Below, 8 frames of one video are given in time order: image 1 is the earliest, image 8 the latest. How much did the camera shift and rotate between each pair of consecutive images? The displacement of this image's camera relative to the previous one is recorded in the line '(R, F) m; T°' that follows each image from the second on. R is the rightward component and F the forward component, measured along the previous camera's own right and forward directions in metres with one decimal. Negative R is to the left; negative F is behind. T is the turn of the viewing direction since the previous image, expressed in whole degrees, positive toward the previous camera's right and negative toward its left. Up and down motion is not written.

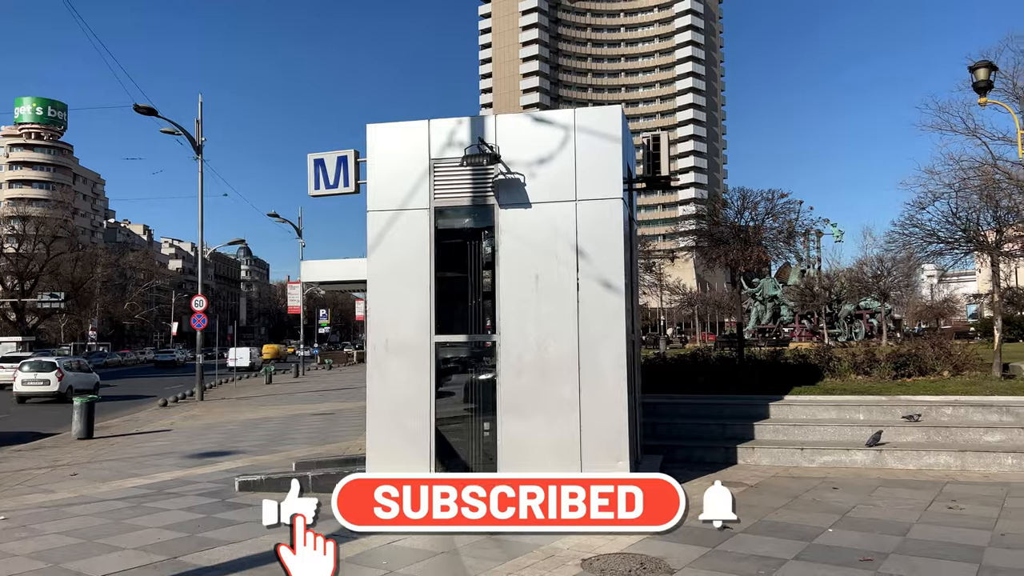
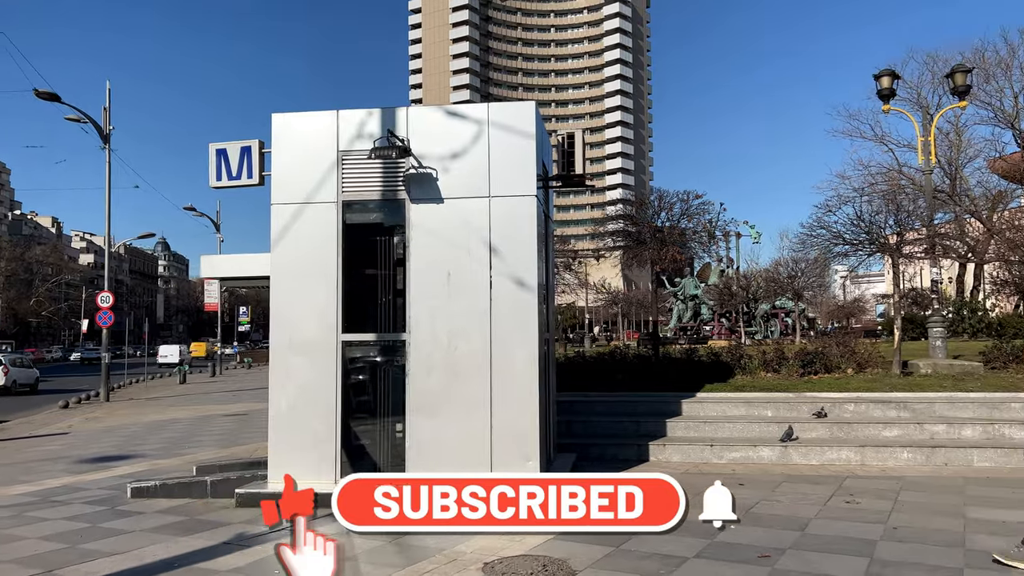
(+0.2, +0.1) m; +5°
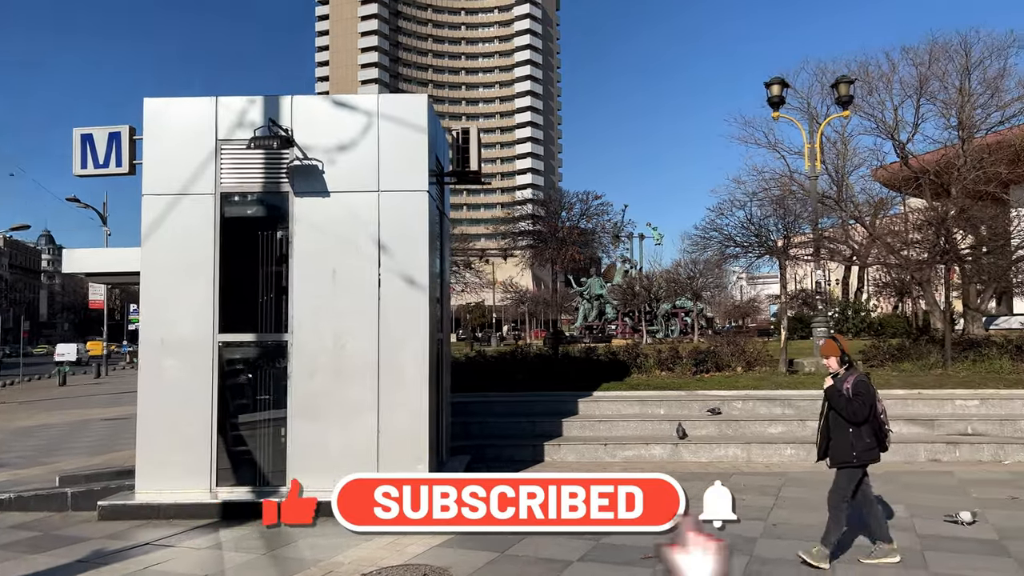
(+0.2, +0.2) m; +7°
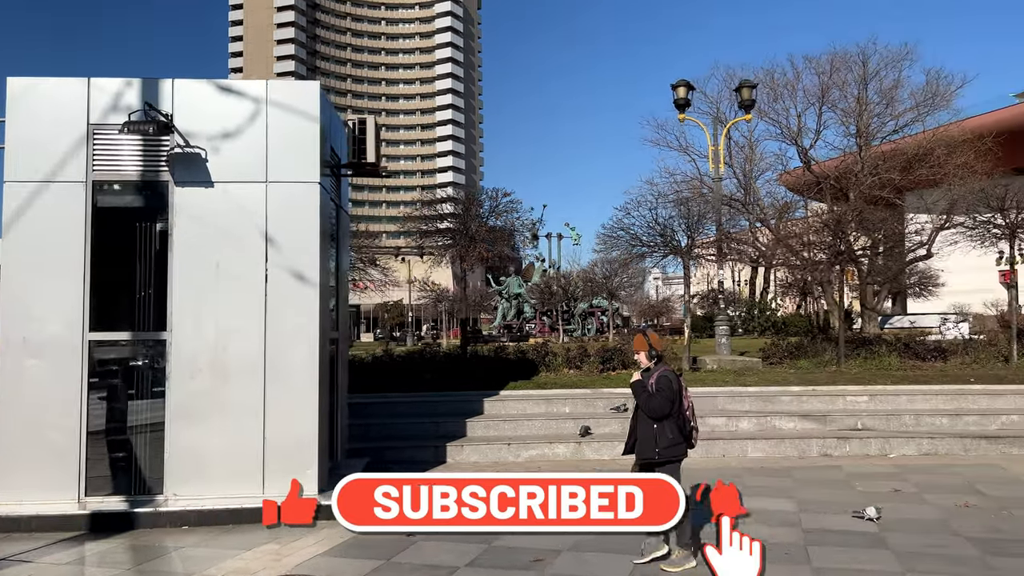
(+0.2, +0.1) m; +6°
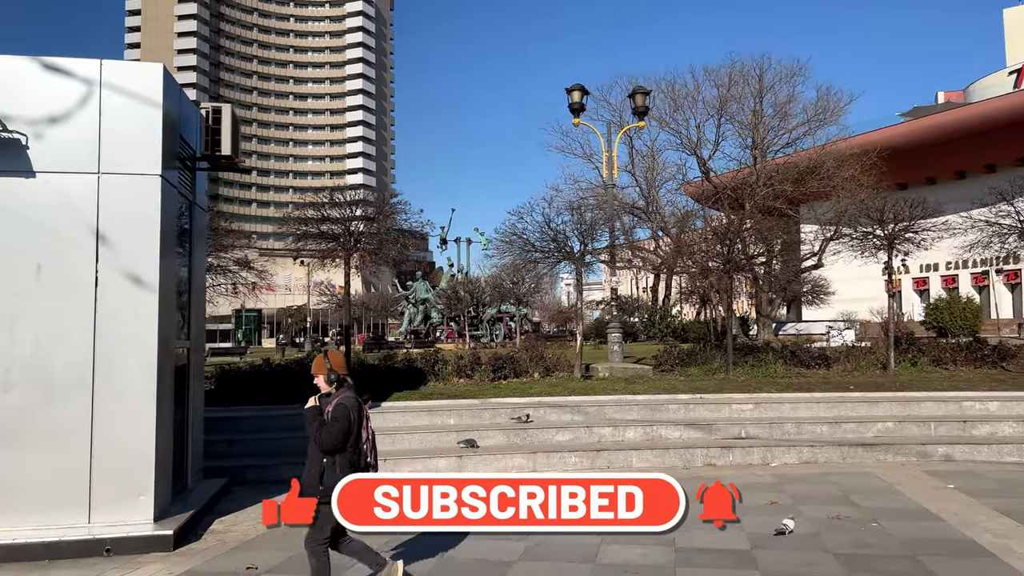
(+0.4, +0.4) m; +6°
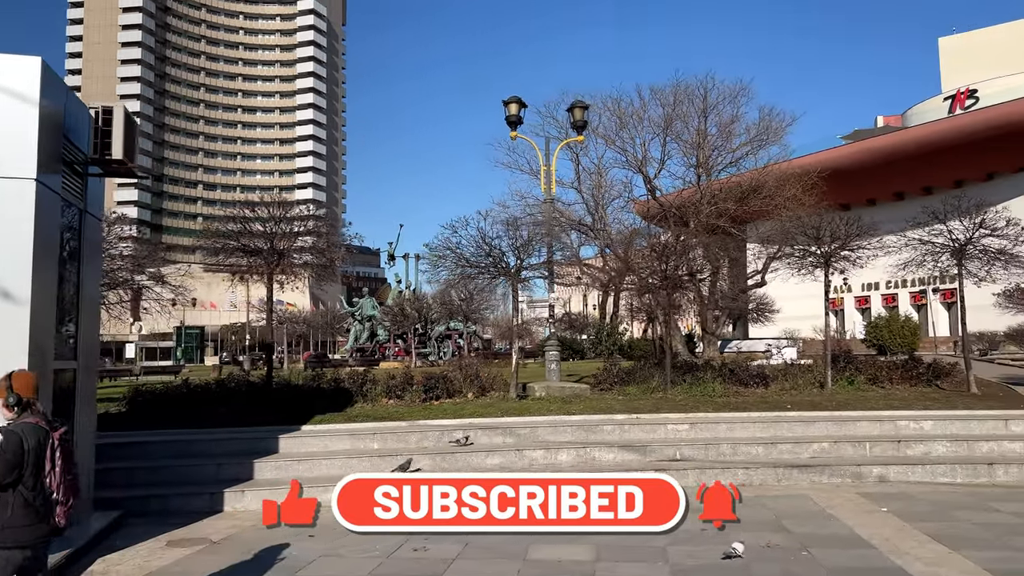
(+0.3, +0.3) m; +3°
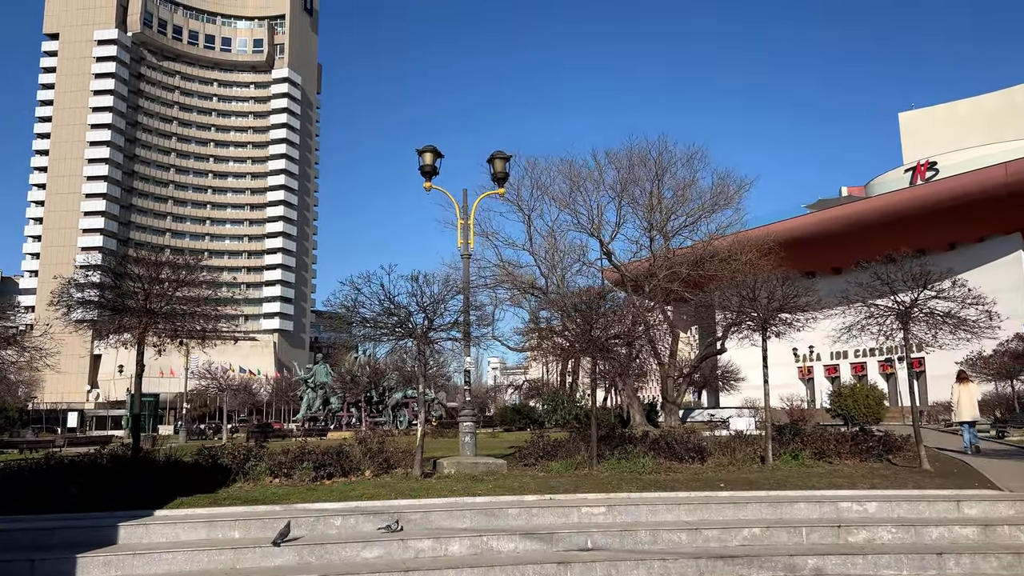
(+0.9, +0.9) m; +2°
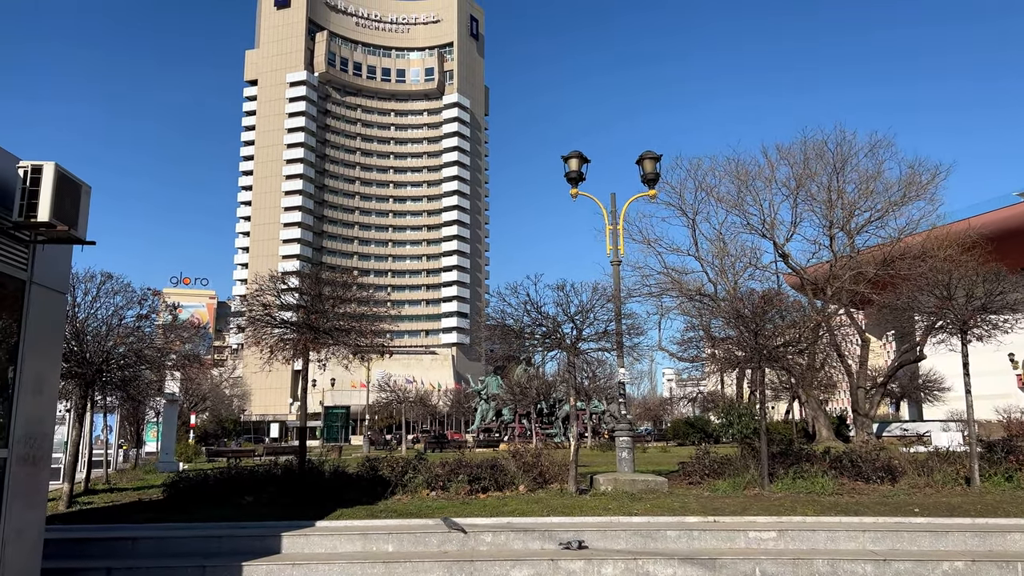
(+0.2, +0.4) m; -13°
